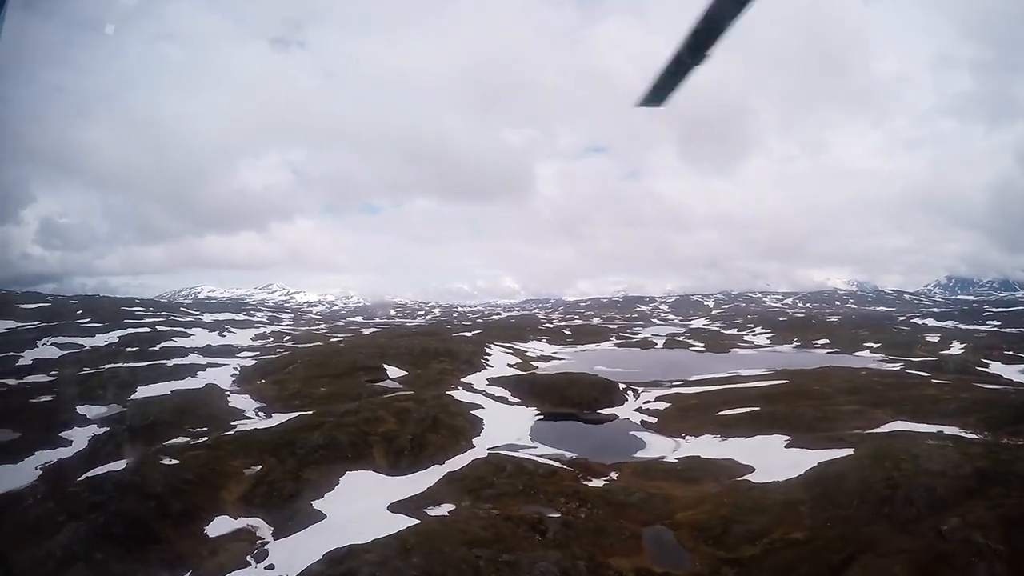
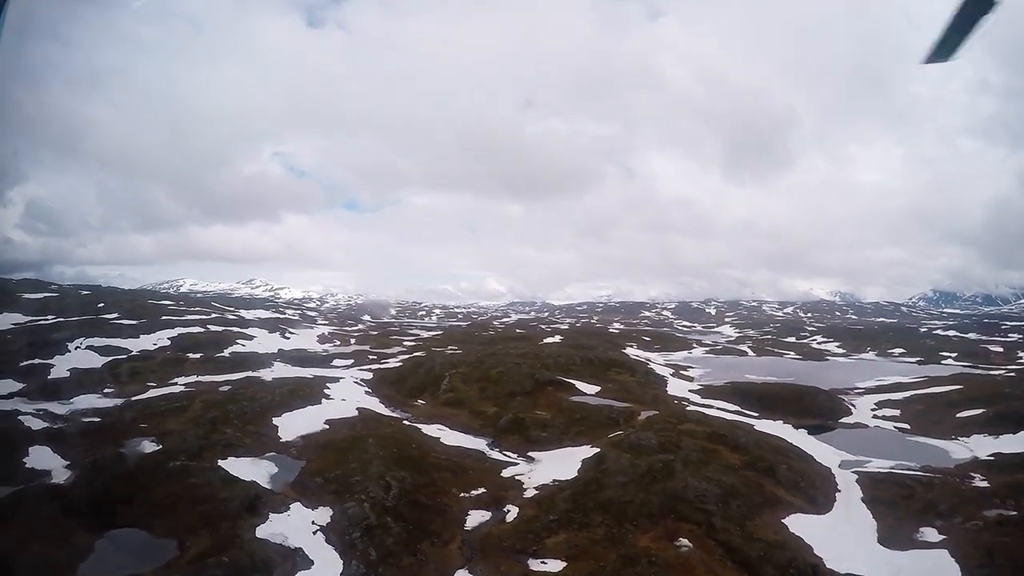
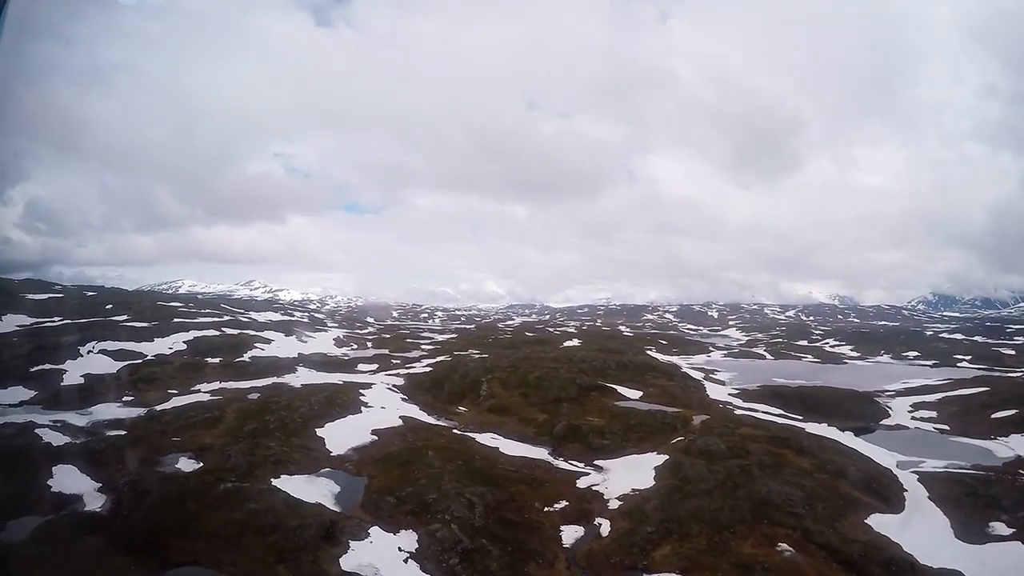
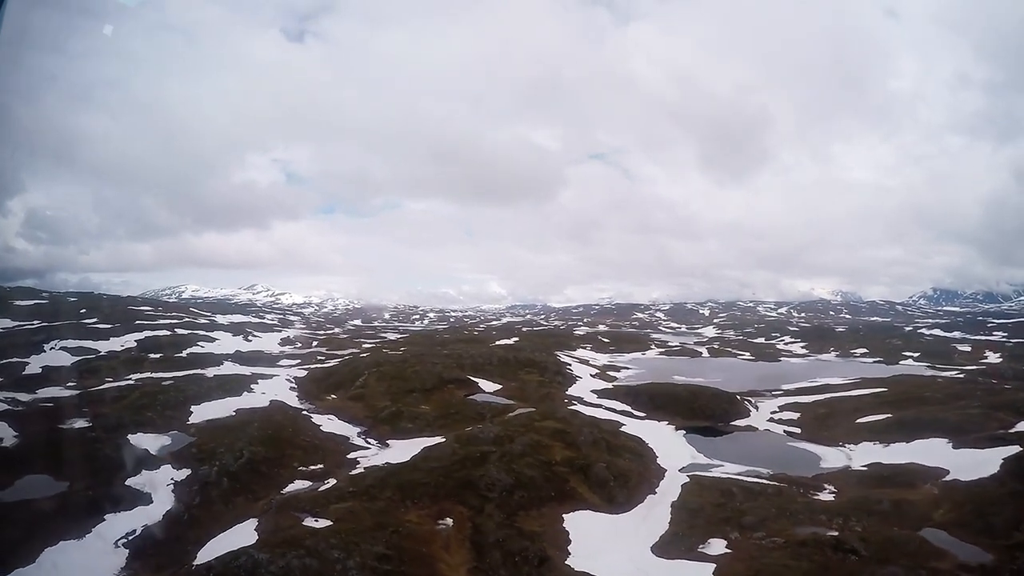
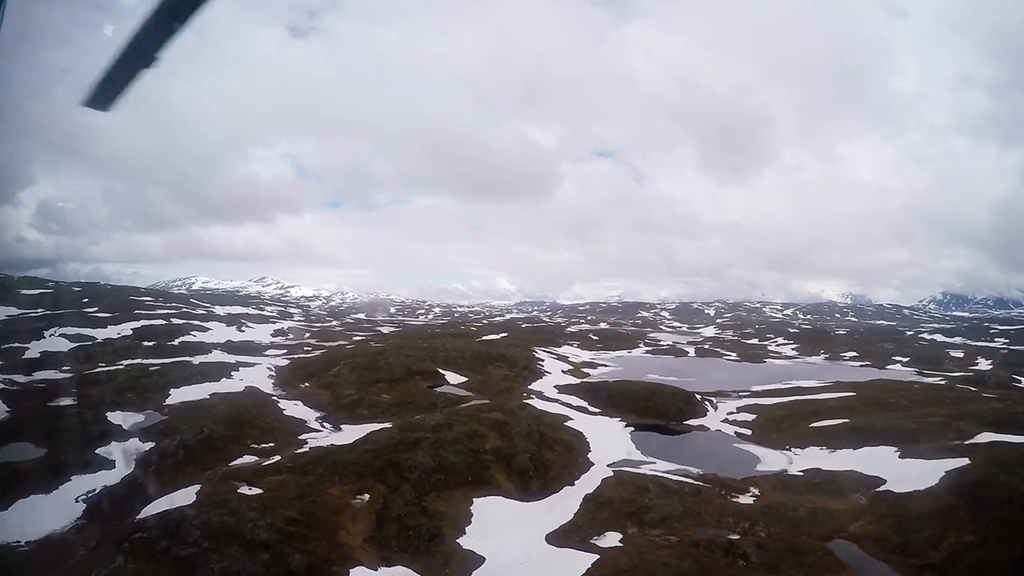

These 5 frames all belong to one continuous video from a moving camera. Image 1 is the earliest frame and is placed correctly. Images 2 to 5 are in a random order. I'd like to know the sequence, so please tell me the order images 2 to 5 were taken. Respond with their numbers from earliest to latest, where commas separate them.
5, 4, 2, 3
